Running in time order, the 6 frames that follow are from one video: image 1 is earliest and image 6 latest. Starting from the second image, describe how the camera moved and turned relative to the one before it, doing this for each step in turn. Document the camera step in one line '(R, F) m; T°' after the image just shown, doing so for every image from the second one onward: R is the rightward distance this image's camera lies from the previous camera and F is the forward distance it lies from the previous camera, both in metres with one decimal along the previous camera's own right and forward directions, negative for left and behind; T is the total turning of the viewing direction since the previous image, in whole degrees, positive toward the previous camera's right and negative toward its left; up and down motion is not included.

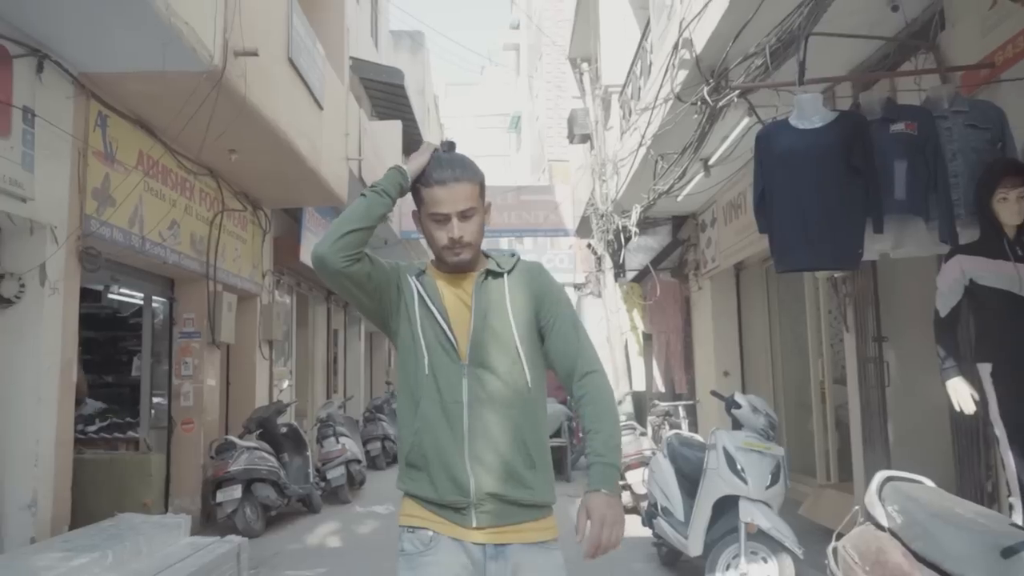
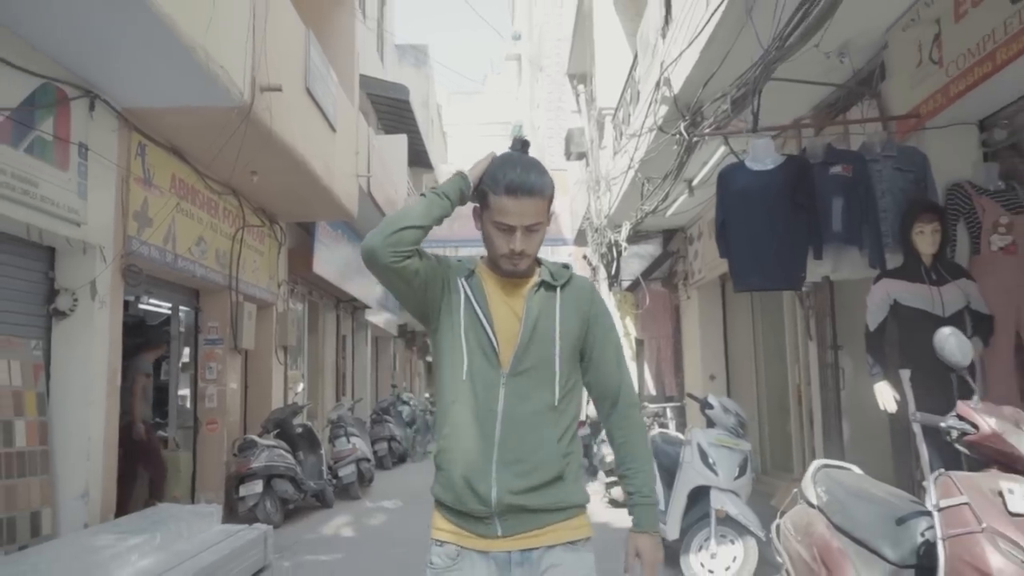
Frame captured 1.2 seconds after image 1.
(0.0, -0.6) m; 0°
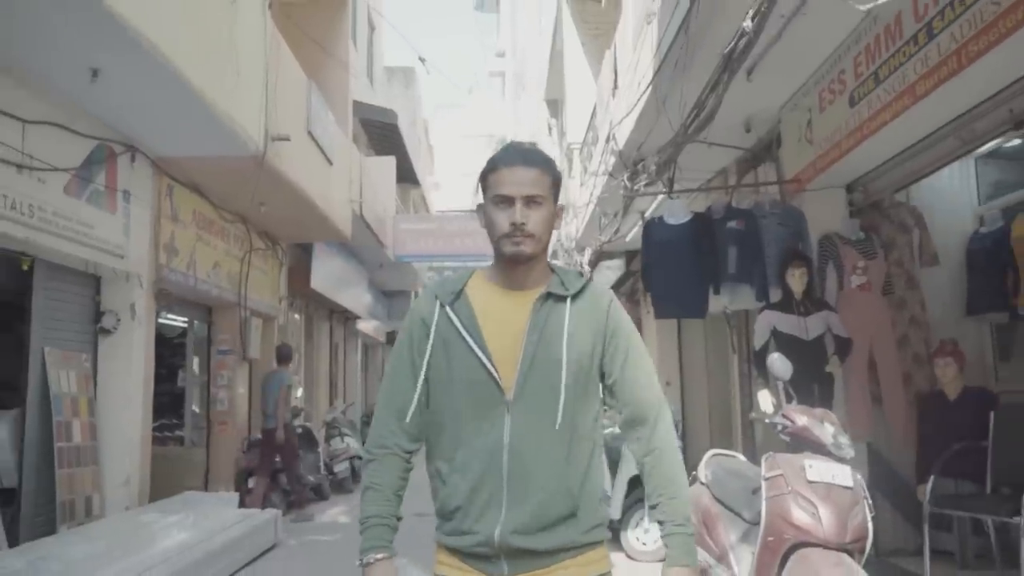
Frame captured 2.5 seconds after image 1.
(+0.1, -1.0) m; +1°
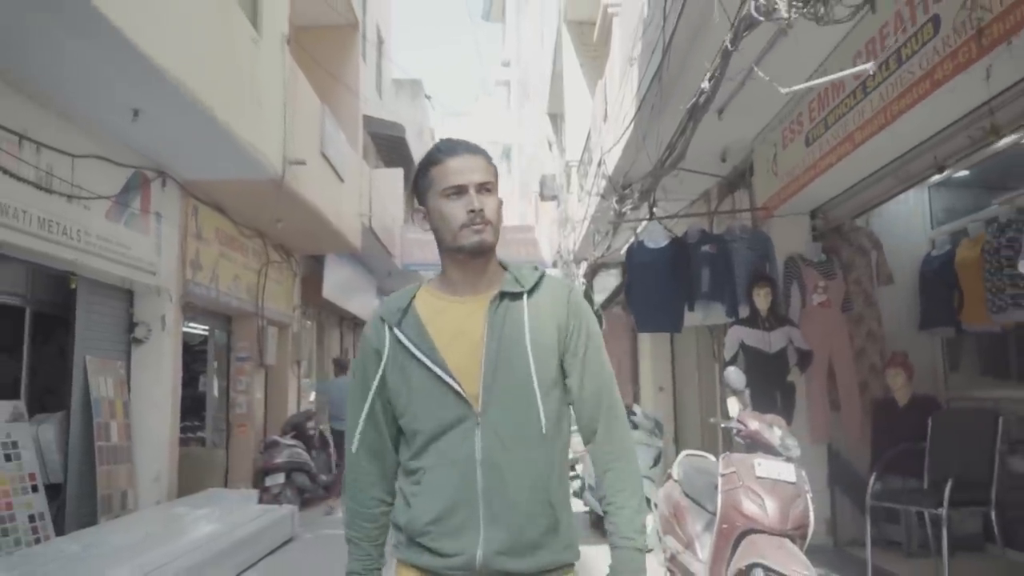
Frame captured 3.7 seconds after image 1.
(+0.1, -0.5) m; 0°
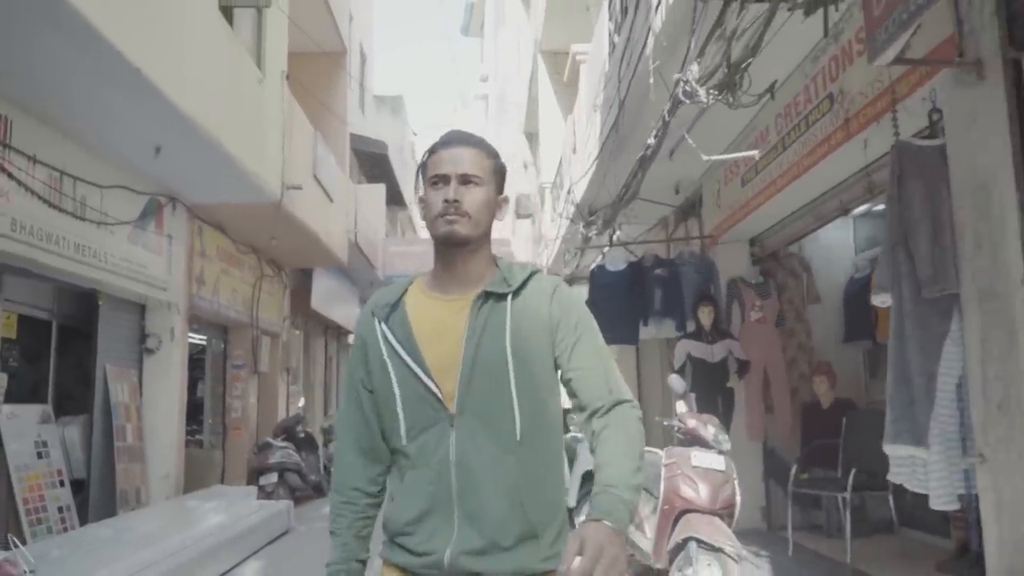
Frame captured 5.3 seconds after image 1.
(0.0, -0.8) m; +2°
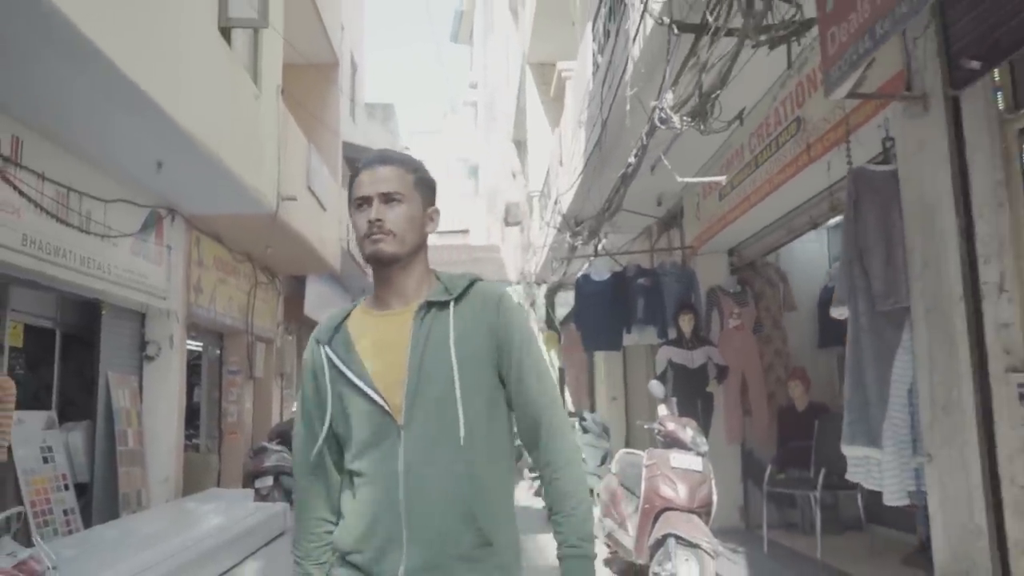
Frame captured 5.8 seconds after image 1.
(0.0, -0.3) m; +1°
